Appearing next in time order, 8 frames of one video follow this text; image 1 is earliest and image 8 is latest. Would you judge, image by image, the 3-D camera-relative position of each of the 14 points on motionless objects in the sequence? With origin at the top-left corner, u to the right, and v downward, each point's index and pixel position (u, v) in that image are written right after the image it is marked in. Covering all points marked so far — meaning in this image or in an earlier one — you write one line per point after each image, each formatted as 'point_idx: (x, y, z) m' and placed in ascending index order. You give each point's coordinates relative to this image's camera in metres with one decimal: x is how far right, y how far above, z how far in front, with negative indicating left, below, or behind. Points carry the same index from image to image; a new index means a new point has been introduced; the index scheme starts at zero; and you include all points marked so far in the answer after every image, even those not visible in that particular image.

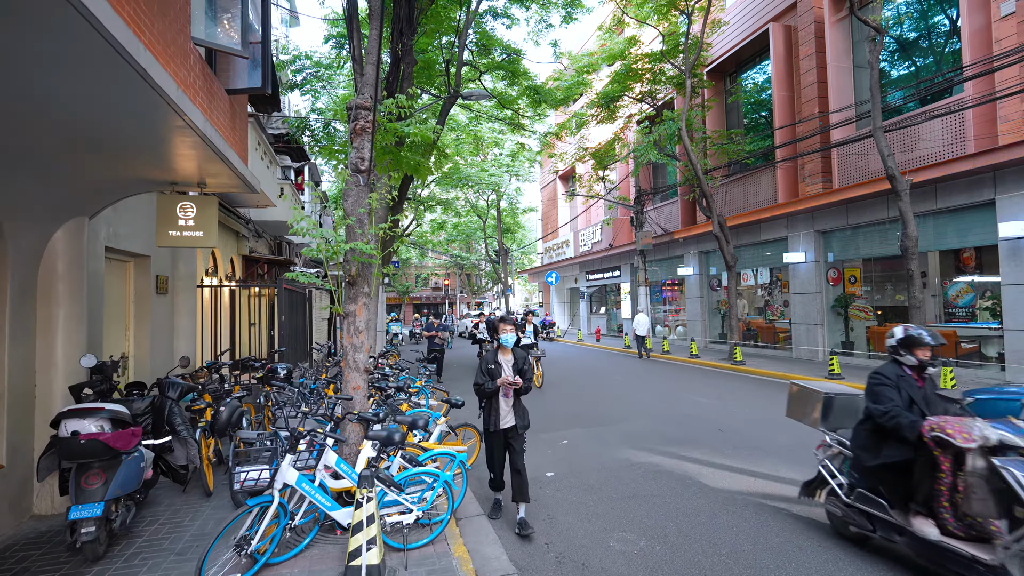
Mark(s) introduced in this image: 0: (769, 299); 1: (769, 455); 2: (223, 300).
0: (+8.9, -0.4, +17.7) m
1: (+3.1, -2.0, +6.2) m
2: (-6.2, -0.2, +11.0) m
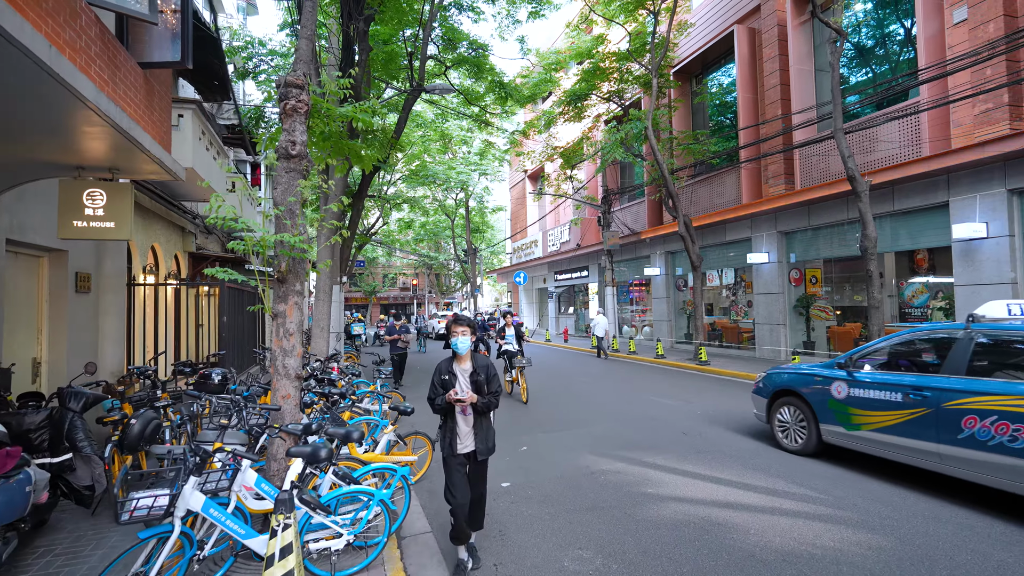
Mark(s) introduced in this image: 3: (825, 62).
0: (+7.7, -0.4, +17.9) m
1: (+2.5, -2.0, +6.0) m
2: (-7.0, -0.2, +10.3) m
3: (+9.2, +6.7, +15.1) m
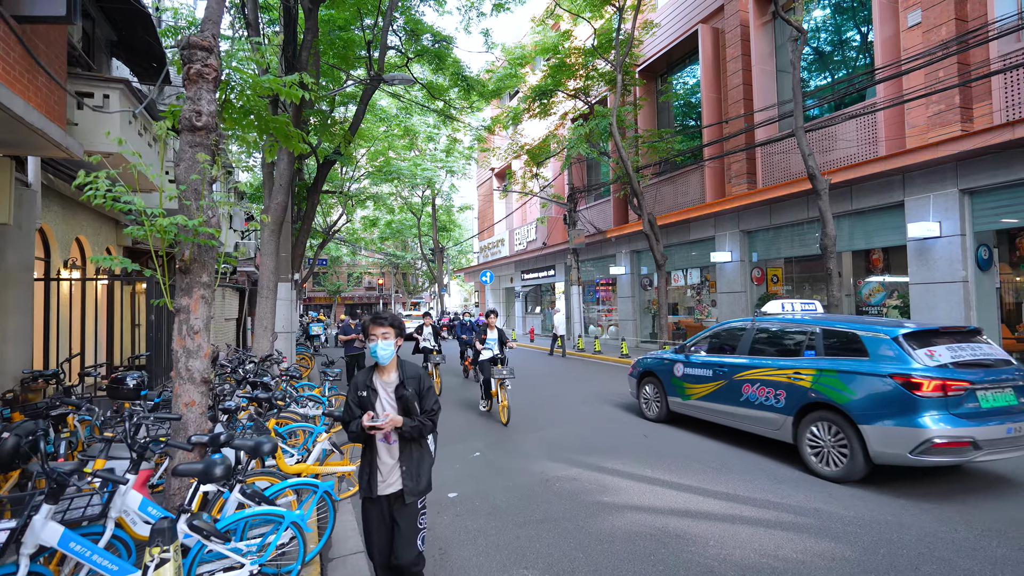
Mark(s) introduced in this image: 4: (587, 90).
0: (+6.5, -0.4, +17.9) m
1: (+2.0, -2.0, +5.7) m
2: (-7.8, -0.2, +9.5) m
3: (+8.1, +6.7, +15.3) m
4: (+2.8, +7.5, +19.4) m
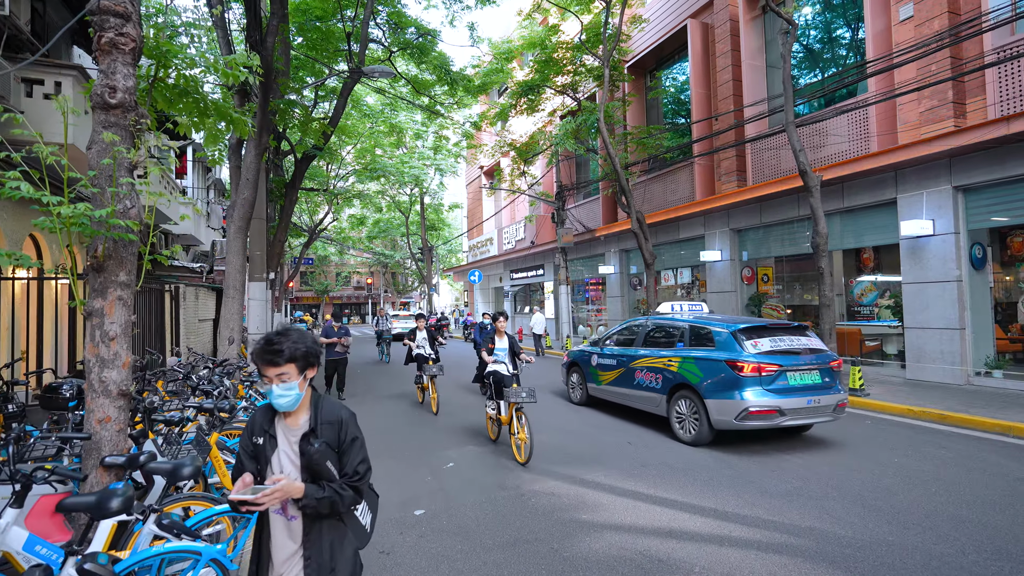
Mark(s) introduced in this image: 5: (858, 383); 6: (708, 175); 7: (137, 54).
0: (+6.0, -0.4, +17.6) m
1: (+1.7, -2.0, +5.4) m
2: (-8.1, -0.2, +9.0) m
3: (+7.7, +6.7, +15.0) m
4: (+2.3, +7.5, +19.0) m
5: (+6.3, -1.7, +9.4) m
6: (+6.3, +3.6, +16.5) m
7: (-2.3, +1.4, +3.1) m
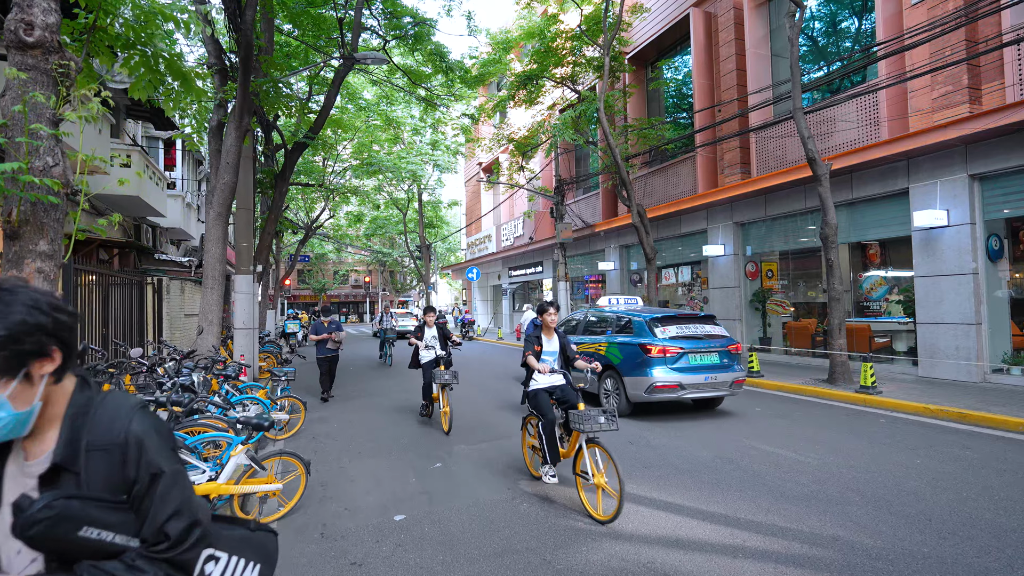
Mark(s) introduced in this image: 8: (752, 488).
0: (+5.9, -0.2, +17.2) m
1: (+1.6, -1.8, +4.9) m
2: (-8.2, 0.0, +8.6) m
3: (+7.6, +6.8, +14.5) m
4: (+2.3, +7.6, +18.6) m
5: (+6.2, -1.6, +8.9) m
6: (+6.2, +3.7, +16.1) m
7: (-2.4, +1.6, +2.7) m
8: (+2.2, -1.8, +4.6) m
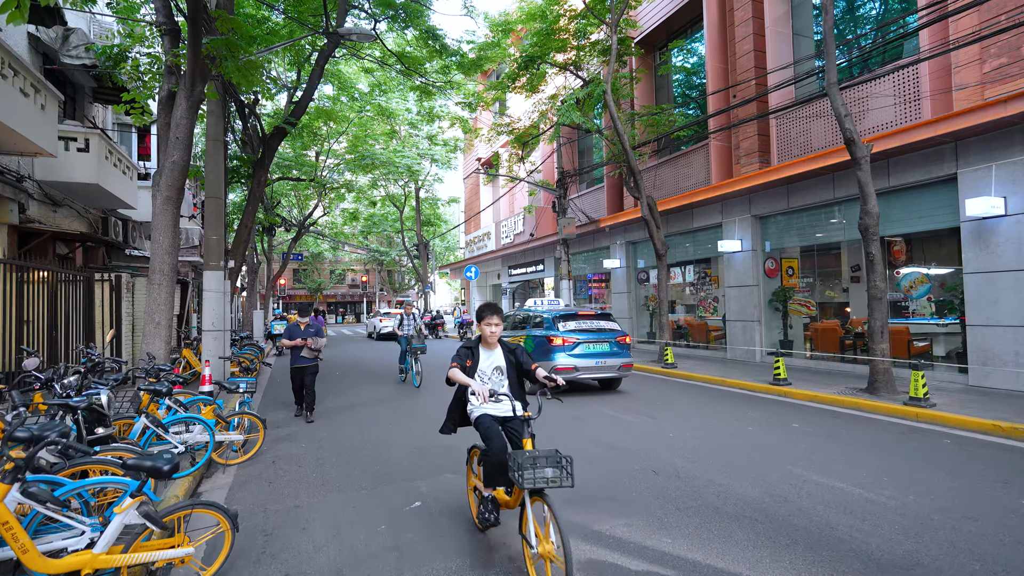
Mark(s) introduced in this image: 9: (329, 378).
0: (+5.9, -0.2, +16.0) m
1: (+1.6, -1.8, +3.8) m
2: (-8.2, +0.1, +7.4) m
3: (+7.6, +6.9, +13.4) m
4: (+2.2, +7.7, +17.5) m
5: (+6.2, -1.6, +7.8) m
6: (+6.2, +3.7, +14.9) m
7: (-2.4, +1.6, +1.6) m
8: (+2.1, -1.8, +3.5) m
9: (-4.6, -2.3, +12.7) m
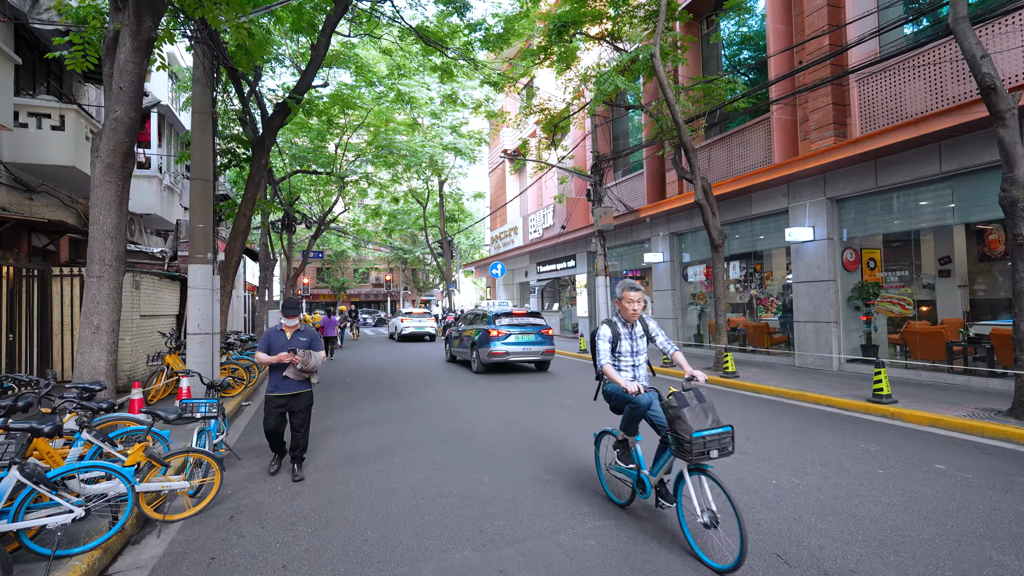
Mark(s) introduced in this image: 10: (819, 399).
0: (+6.8, -0.1, +14.0) m
1: (+1.9, -1.7, +2.0) m
2: (-7.8, +0.1, +6.1) m
3: (+8.3, +7.0, +11.3) m
4: (+3.2, +7.8, +15.6) m
5: (+6.7, -1.5, +5.8) m
6: (+7.0, +3.8, +12.9) m
7: (-2.2, +1.7, 0.0) m
8: (+2.4, -1.7, +1.7) m
9: (-3.8, -2.2, +11.2) m
10: (+5.2, -1.9, +8.6) m
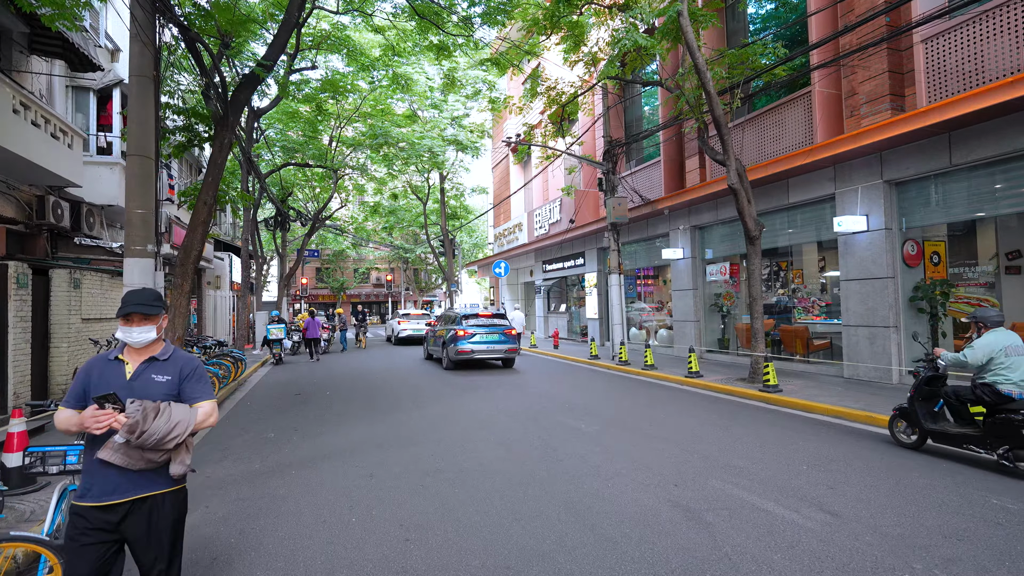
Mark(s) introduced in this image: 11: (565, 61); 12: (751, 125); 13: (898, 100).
0: (+6.8, -0.1, +12.3) m
1: (+1.9, -1.7, +0.4) m
2: (-7.8, +0.1, +4.6) m
3: (+8.4, +7.0, +9.6) m
4: (+3.3, +7.8, +14.0) m
5: (+6.7, -1.4, +4.1) m
6: (+7.0, +3.9, +11.2) m
7: (-2.3, +1.7, -1.6) m
8: (+2.4, -1.7, +0.1) m
9: (-3.8, -2.2, +9.7) m
10: (+5.2, -1.8, +7.0) m
11: (+1.9, +7.9, +18.2) m
12: (+6.0, +4.2, +13.0) m
13: (+7.5, +3.7, +10.0) m
